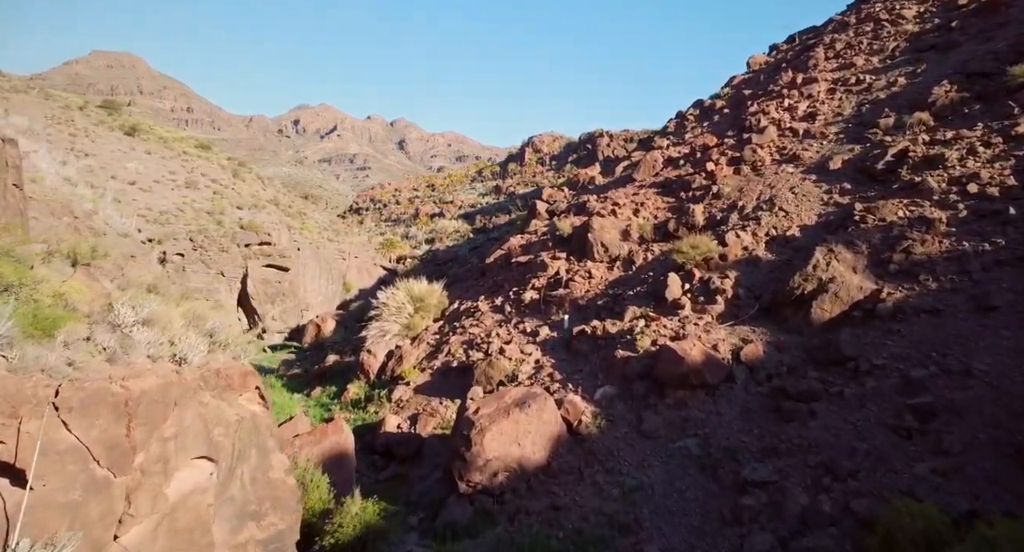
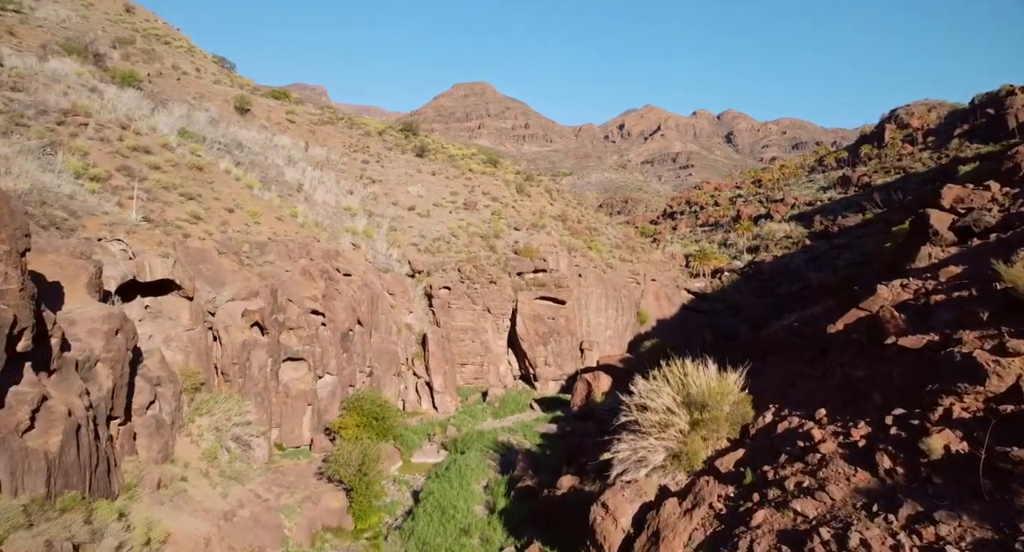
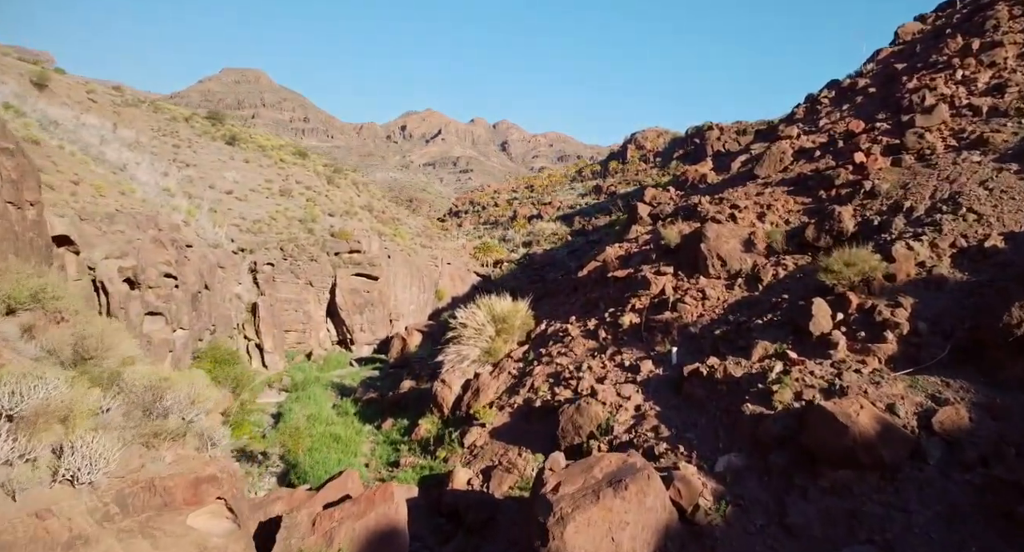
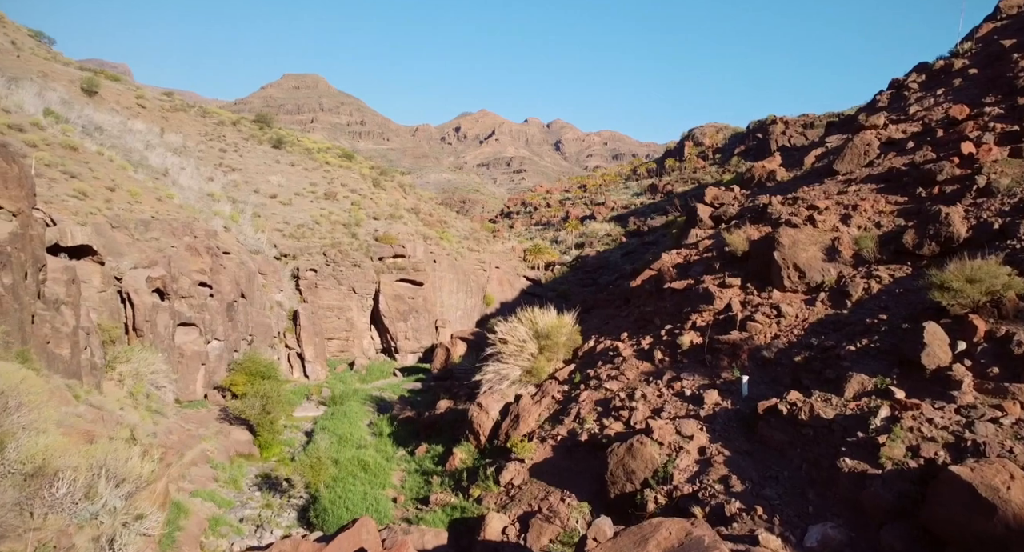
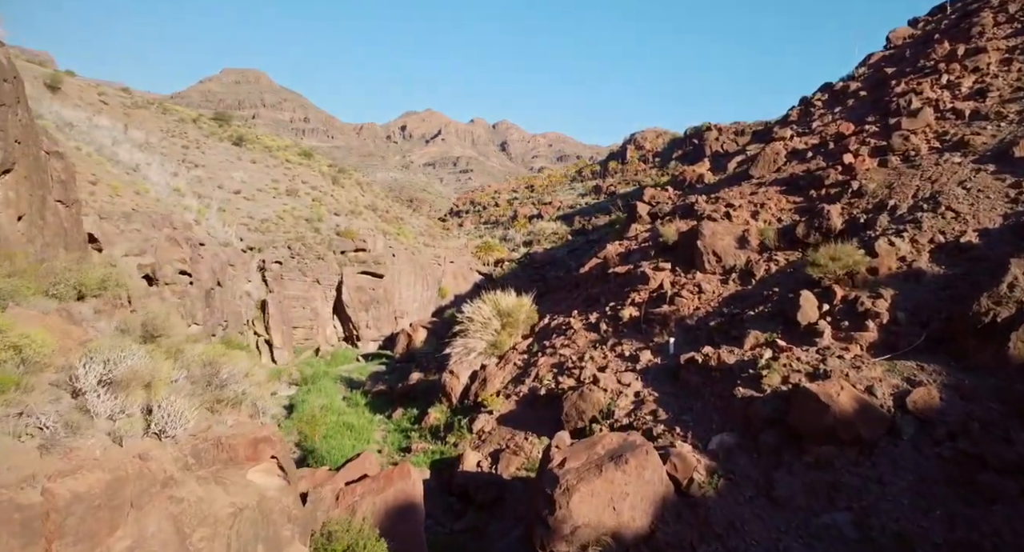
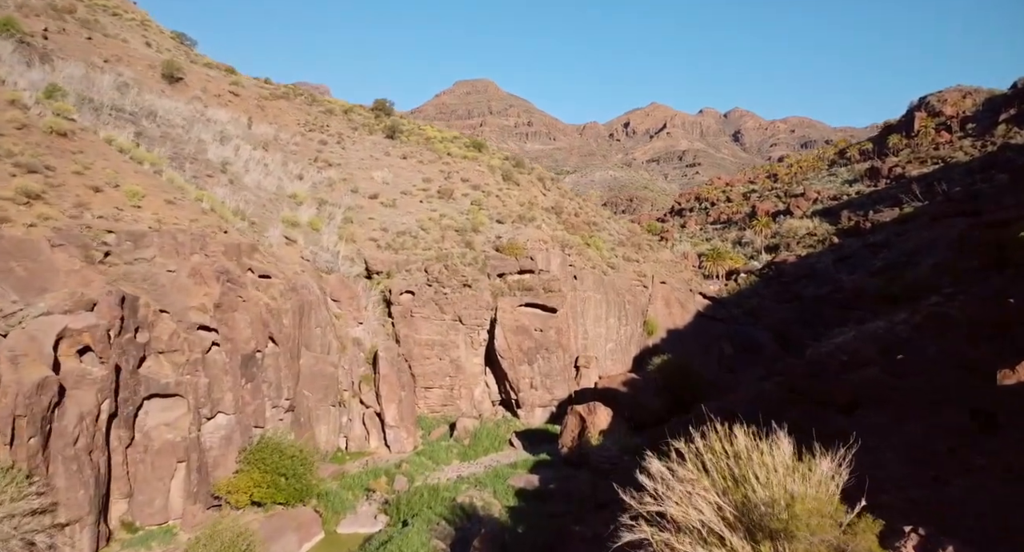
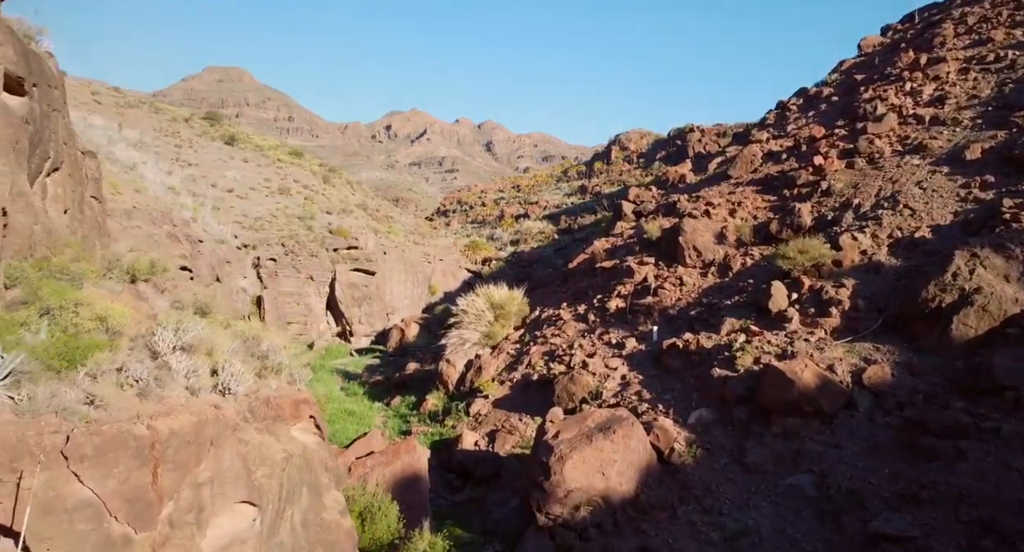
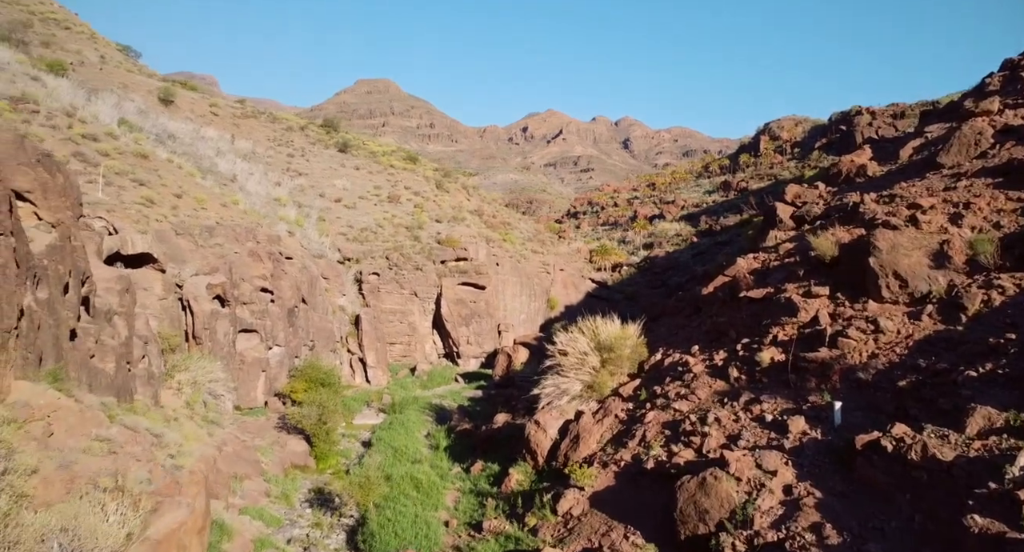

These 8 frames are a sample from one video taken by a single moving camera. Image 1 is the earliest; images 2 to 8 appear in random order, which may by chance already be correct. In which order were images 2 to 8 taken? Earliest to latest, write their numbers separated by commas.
7, 5, 3, 4, 8, 2, 6
